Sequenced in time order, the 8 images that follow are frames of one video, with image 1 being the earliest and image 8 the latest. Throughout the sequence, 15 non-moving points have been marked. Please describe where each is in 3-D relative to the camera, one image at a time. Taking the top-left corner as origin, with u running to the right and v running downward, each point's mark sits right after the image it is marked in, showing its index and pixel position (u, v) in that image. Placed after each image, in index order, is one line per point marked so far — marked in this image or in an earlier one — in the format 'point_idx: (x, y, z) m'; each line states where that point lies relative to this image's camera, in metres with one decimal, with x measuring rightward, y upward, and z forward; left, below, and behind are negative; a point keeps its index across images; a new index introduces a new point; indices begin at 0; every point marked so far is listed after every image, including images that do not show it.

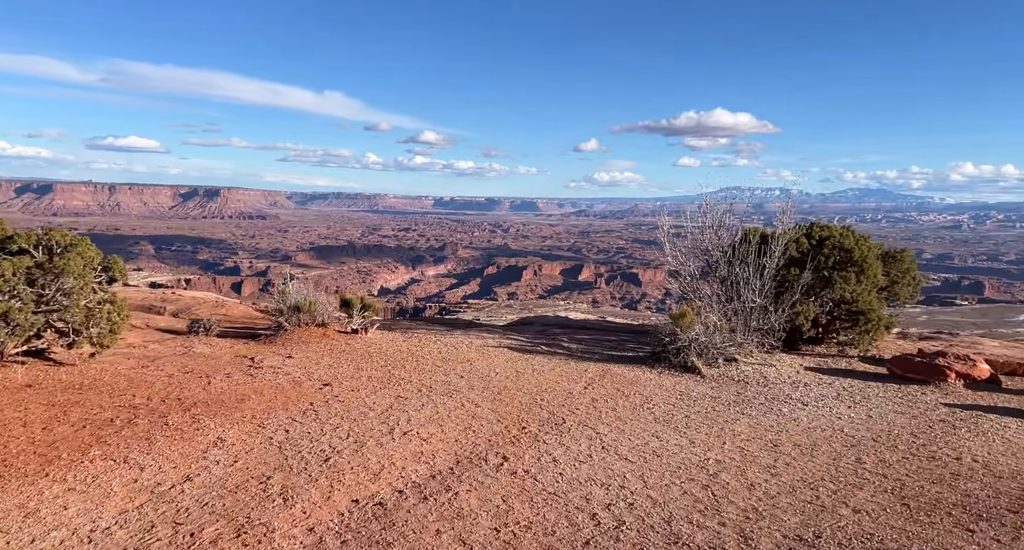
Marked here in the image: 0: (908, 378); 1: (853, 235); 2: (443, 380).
0: (+7.1, -1.9, +12.4) m
1: (+7.6, +1.0, +15.5) m
2: (-0.9, -1.4, +8.9) m
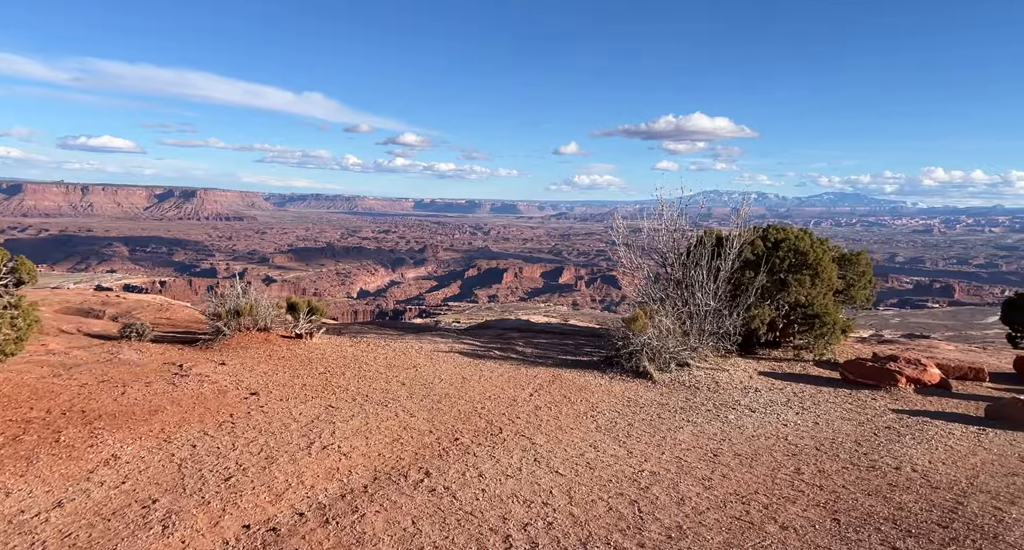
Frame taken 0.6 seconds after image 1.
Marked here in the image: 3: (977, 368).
0: (+6.2, -2.0, +12.4) m
1: (+6.6, +0.9, +15.5) m
2: (-1.6, -1.4, +8.6) m
3: (+9.1, -1.8, +13.4) m
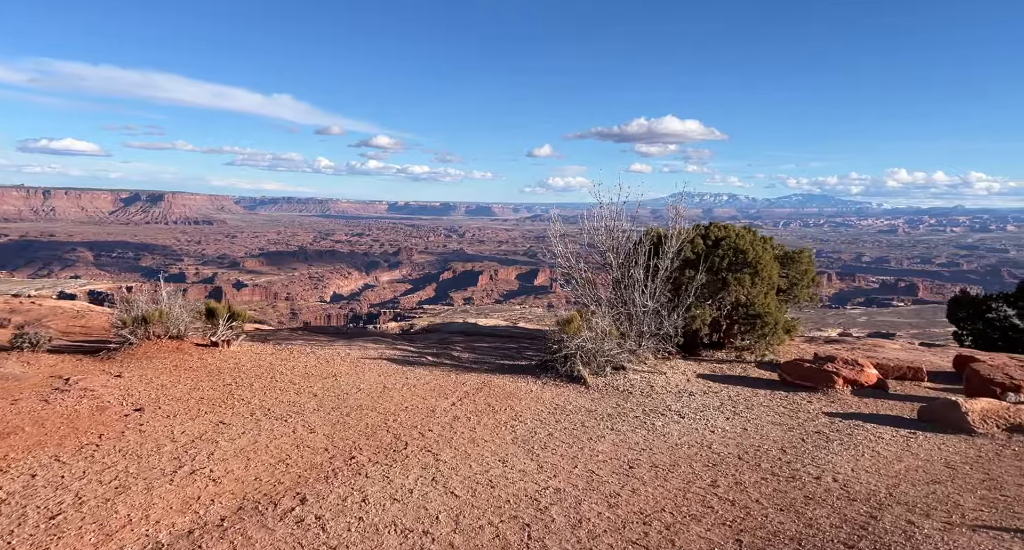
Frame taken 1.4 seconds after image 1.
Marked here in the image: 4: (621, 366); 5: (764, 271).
0: (+5.1, -2.0, +12.3) m
1: (+5.3, +0.9, +15.4) m
2: (-2.6, -1.5, +8.1) m
3: (+7.9, -1.8, +13.5) m
4: (+1.9, -1.6, +12.2) m
5: (+5.4, +0.1, +14.8) m
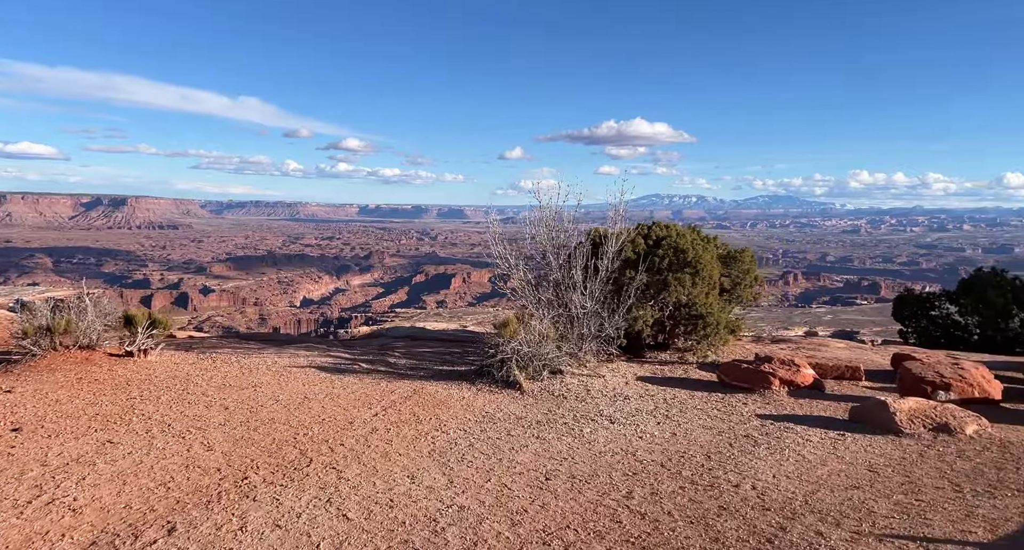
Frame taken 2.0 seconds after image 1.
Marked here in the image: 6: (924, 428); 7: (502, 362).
0: (+3.9, -2.0, +12.3) m
1: (+4.0, +0.9, +15.4) m
2: (-3.5, -1.5, +7.7) m
3: (+6.7, -1.8, +13.5) m
4: (+0.8, -1.6, +12.0) m
5: (+4.1, +0.1, +14.8) m
6: (+5.4, -2.0, +9.1) m
7: (-0.2, -1.5, +11.7) m
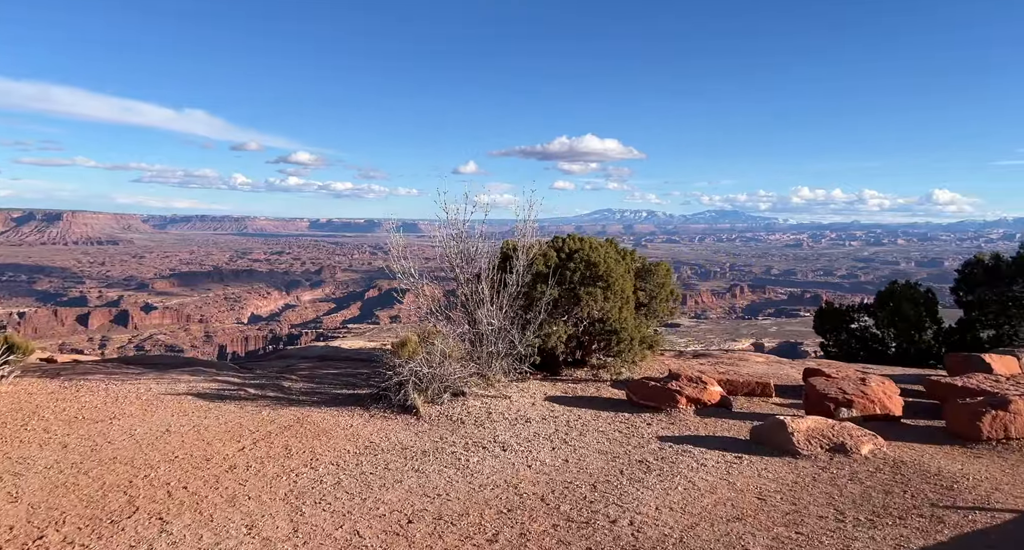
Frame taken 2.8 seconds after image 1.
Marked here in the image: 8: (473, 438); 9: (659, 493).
0: (+2.3, -2.3, +12.0) m
1: (+2.0, +0.6, +15.1) m
2: (-4.8, -1.8, +6.8) m
3: (+4.9, -2.1, +13.5) m
4: (-0.8, -1.9, +11.5) m
5: (+2.2, -0.2, +14.5) m
6: (+4.0, -2.3, +9.0) m
7: (-1.8, -1.8, +11.1) m
8: (-0.5, -2.2, +9.2) m
9: (+1.5, -2.2, +7.1) m
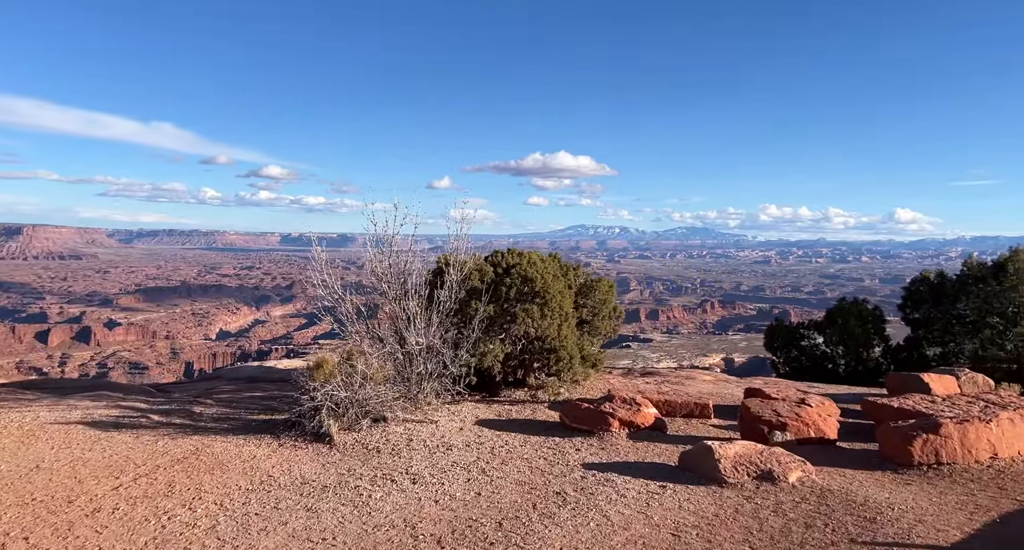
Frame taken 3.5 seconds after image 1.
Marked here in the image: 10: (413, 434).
0: (+1.0, -2.6, +11.5) m
1: (+0.6, +0.2, +14.7) m
2: (-5.8, -2.0, +6.0) m
3: (+3.6, -2.4, +13.1) m
4: (-2.0, -2.2, +10.9) m
5: (+0.9, -0.6, +14.1) m
6: (+2.9, -2.5, +8.6) m
7: (-3.0, -2.1, +10.4) m
8: (-1.6, -2.4, +8.6) m
9: (+0.5, -2.4, +6.6) m
10: (-1.5, -2.4, +10.5) m
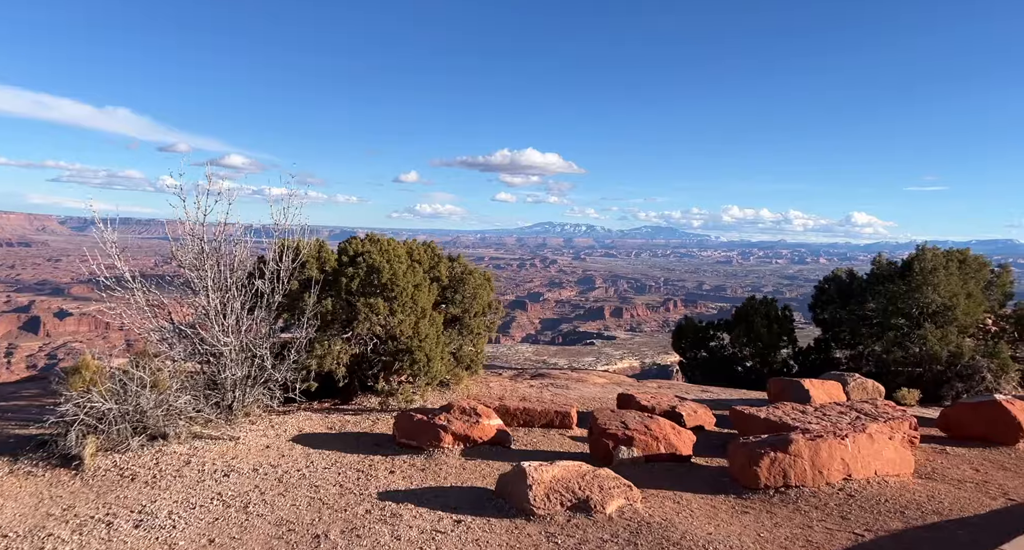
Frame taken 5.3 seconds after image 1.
0: (-1.6, -2.5, +10.1) m
1: (-2.2, +0.3, +13.2) m
2: (-7.9, -1.8, +4.0) m
3: (+0.8, -2.4, +11.9) m
4: (-4.6, -2.1, +9.2) m
5: (-2.0, -0.5, +12.6) m
6: (+0.5, -2.5, +7.3) m
7: (-5.5, -1.9, +8.7) m
8: (-4.0, -2.3, +7.0) m
9: (-1.7, -2.4, +5.2) m
10: (-4.1, -2.3, +8.8) m
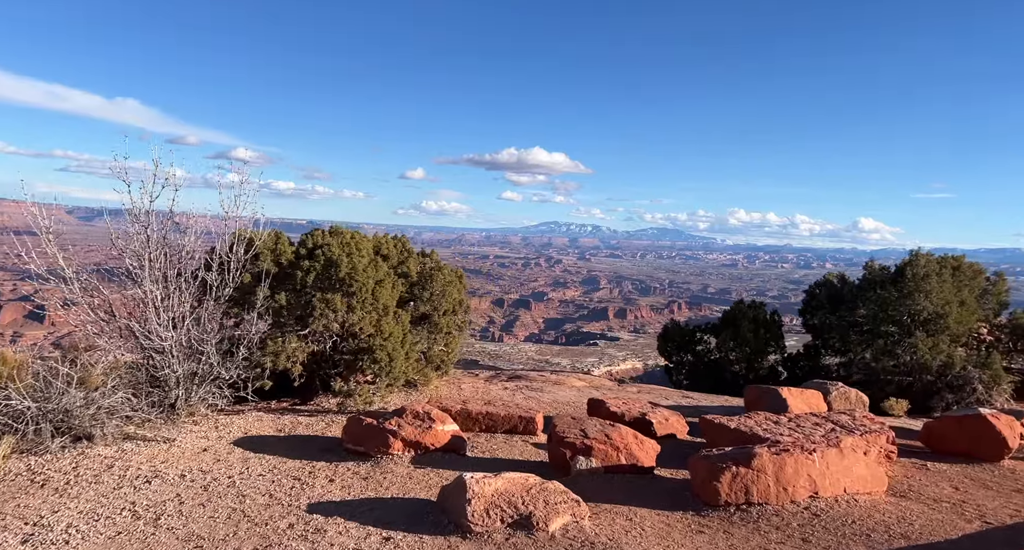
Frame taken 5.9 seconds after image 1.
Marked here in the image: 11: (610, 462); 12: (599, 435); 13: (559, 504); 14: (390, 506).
0: (-2.3, -2.4, +9.5) m
1: (-2.8, +0.4, +12.6) m
2: (-8.5, -1.6, +3.5) m
3: (+0.1, -2.4, +11.3) m
4: (-5.2, -2.0, +8.6) m
5: (-2.6, -0.4, +12.1) m
6: (-0.1, -2.4, +6.8) m
7: (-6.1, -1.8, +8.1) m
8: (-4.6, -2.2, +6.4) m
9: (-2.3, -2.3, +4.6) m
10: (-4.7, -2.2, +8.3) m
11: (+1.3, -2.5, +9.1) m
12: (+1.2, -2.2, +9.3) m
13: (+0.5, -2.3, +7.0) m
14: (-1.3, -2.5, +7.4) m
